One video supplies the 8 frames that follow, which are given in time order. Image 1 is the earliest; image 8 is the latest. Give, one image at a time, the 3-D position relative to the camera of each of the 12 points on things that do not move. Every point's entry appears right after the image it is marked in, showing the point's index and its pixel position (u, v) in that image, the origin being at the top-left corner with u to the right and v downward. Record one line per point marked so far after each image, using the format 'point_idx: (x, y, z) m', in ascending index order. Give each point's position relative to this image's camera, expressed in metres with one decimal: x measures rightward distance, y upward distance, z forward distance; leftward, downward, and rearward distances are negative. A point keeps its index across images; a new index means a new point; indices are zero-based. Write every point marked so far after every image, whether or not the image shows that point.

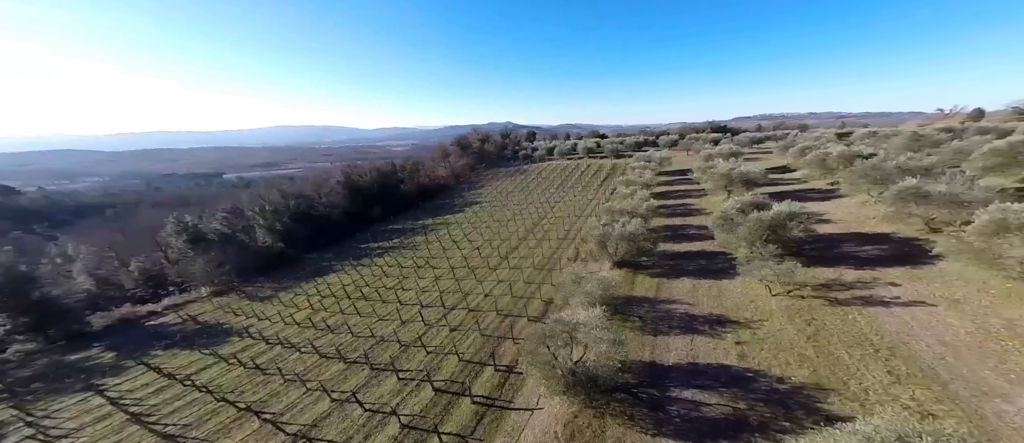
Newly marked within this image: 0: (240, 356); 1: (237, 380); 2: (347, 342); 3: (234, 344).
0: (-14.3, -7.4, +15.4) m
1: (-12.6, -7.6, +13.7) m
2: (-9.4, -6.7, +16.6) m
3: (-14.9, -7.4, +16.3) m
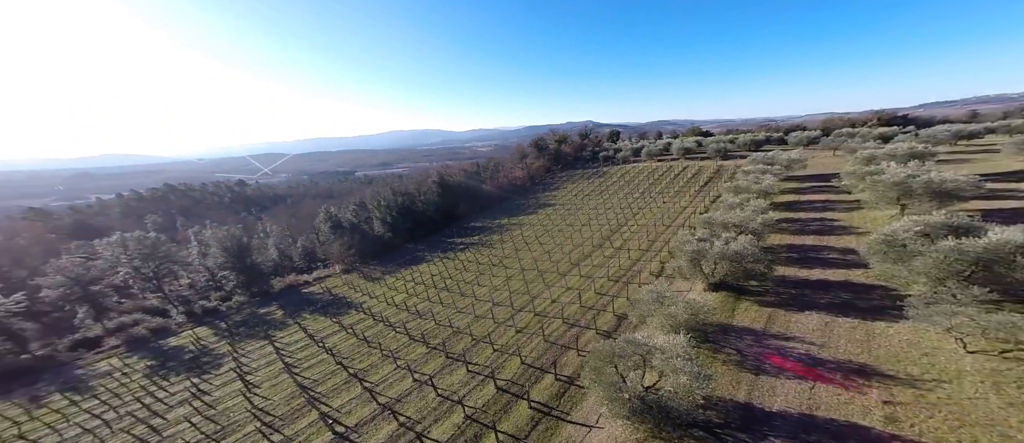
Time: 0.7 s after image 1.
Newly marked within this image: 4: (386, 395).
0: (-10.5, -7.1, +20.0) m
1: (-9.4, -7.4, +17.8) m
2: (-5.4, -6.6, +19.5) m
3: (-10.8, -7.0, +21.1) m
4: (-5.6, -7.9, +14.3) m
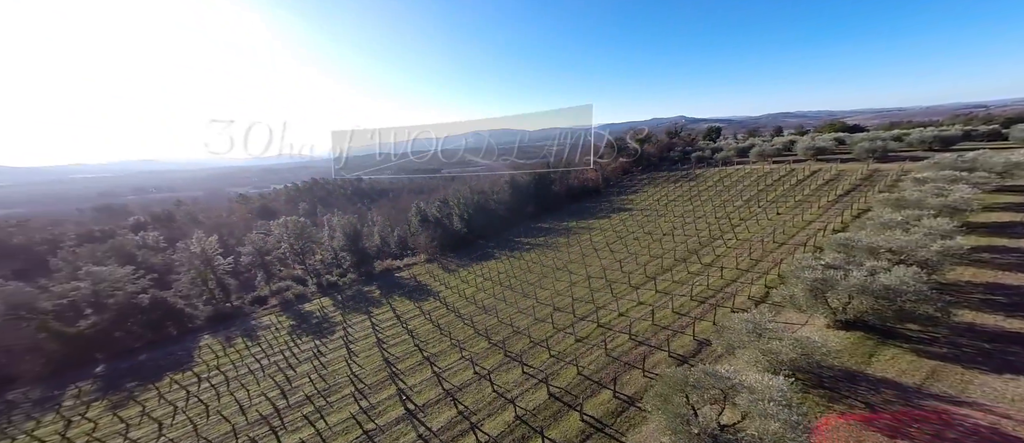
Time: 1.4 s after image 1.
0: (-6.1, -6.7, +22.5) m
1: (-5.6, -7.2, +20.1) m
2: (-1.3, -6.5, +20.6) m
3: (-6.0, -6.6, +23.6) m
4: (-3.1, -7.9, +15.6) m
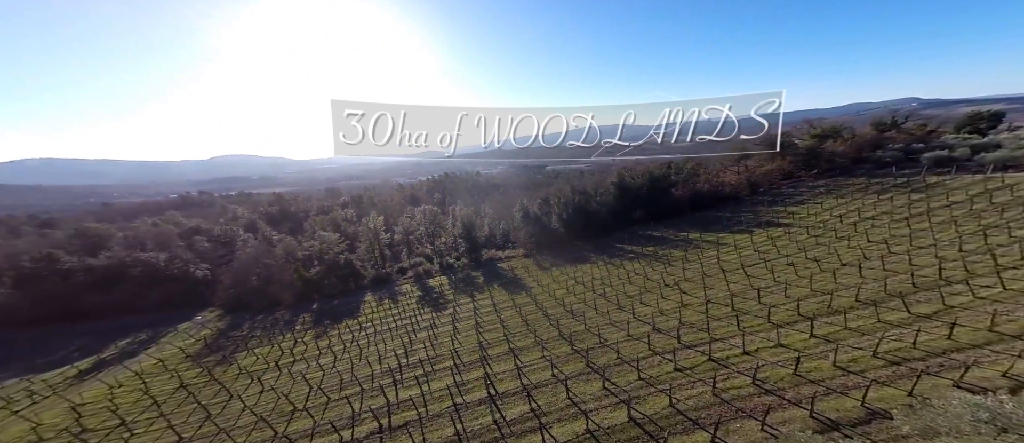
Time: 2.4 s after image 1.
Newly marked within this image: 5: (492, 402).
0: (+0.6, -6.4, +23.4) m
1: (+0.1, -6.9, +21.0) m
2: (+4.4, -6.6, +19.9) m
3: (+1.1, -6.3, +24.4) m
4: (+0.9, -7.7, +15.9) m
5: (-1.0, -8.3, +14.7) m
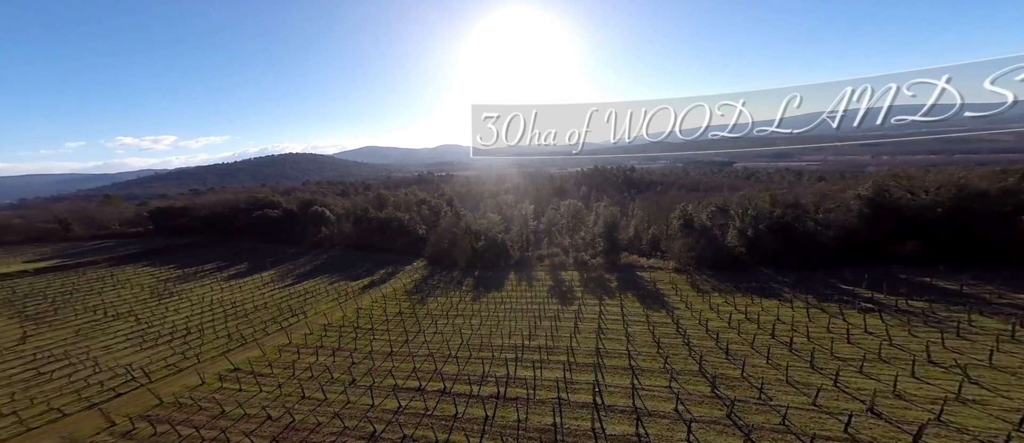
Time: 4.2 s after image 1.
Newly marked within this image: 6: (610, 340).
0: (+9.7, -6.9, +20.6) m
1: (+8.0, -7.3, +18.9) m
2: (+11.0, -7.5, +15.7) m
3: (+10.5, -6.9, +21.3) m
4: (+5.9, -8.1, +14.1) m
5: (+3.6, -8.3, +14.0) m
6: (+6.0, -7.3, +19.4) m
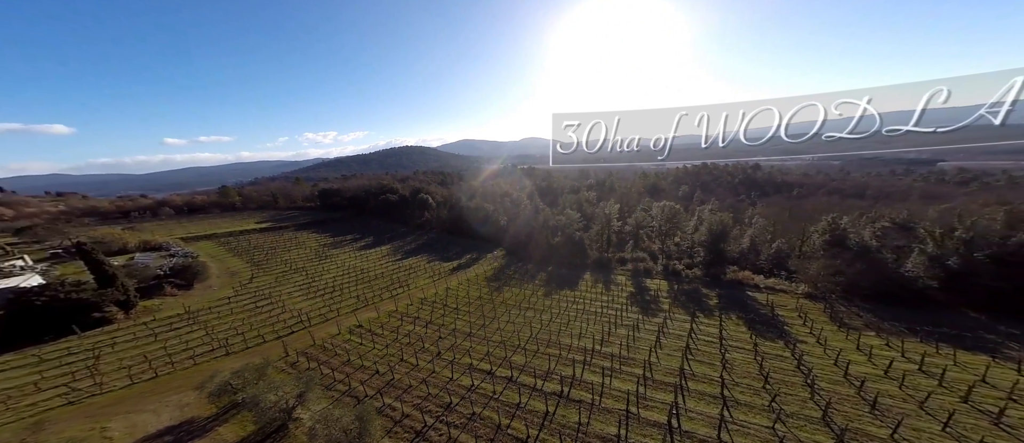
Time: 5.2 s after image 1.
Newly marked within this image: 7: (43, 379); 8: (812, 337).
0: (+14.1, -7.5, +17.0) m
1: (+11.9, -7.8, +15.9) m
2: (+13.7, -8.4, +12.0) m
3: (+15.1, -7.5, +17.3) m
4: (+8.3, -8.6, +12.2) m
5: (+6.1, -8.7, +12.9) m
6: (+10.2, -7.7, +17.1) m
7: (-19.5, -6.7, +12.8) m
8: (+18.8, -7.1, +19.2) m
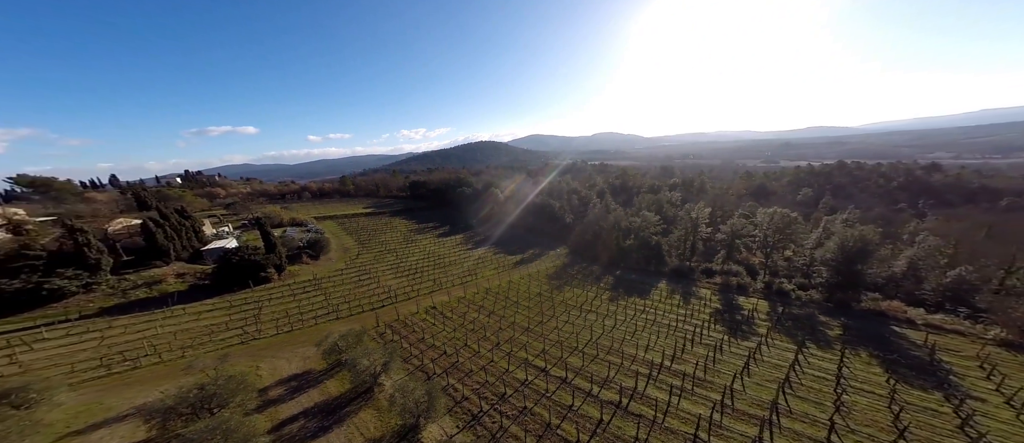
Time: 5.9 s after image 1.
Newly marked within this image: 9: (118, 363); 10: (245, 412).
0: (+16.8, -8.2, +12.8) m
1: (+14.3, -8.4, +12.5) m
2: (+14.8, -9.5, +8.2) m
3: (+17.8, -8.2, +12.8) m
4: (+9.8, -9.3, +10.1) m
5: (+7.9, -9.2, +11.3) m
6: (+13.1, -8.1, +14.0) m
7: (-16.5, -5.8, +18.5) m
8: (+22.0, -7.8, +13.5) m
9: (-18.8, -6.8, +15.1) m
10: (-10.2, -7.3, +12.2) m
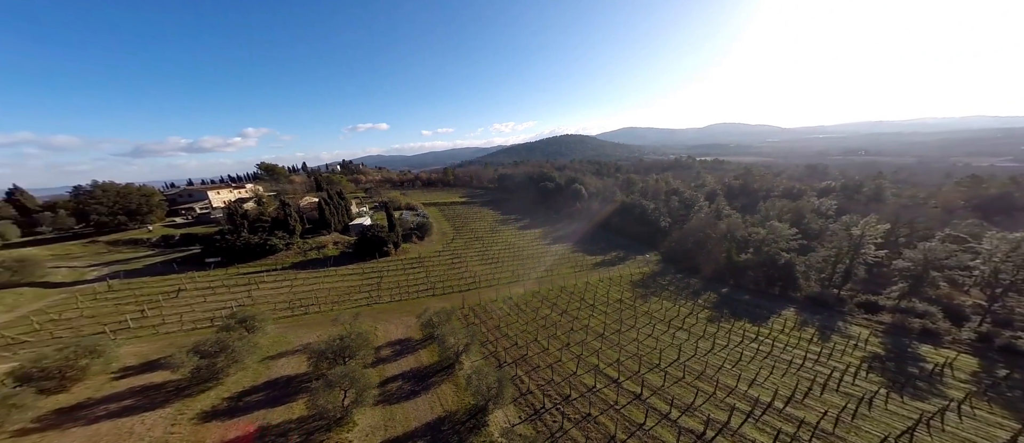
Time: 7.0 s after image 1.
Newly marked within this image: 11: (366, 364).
0: (+18.3, -9.2, +7.0) m
1: (+15.9, -9.3, +7.5) m
2: (+14.9, -10.7, +3.5) m
3: (+19.3, -9.3, +6.6) m
4: (+10.7, -10.2, +6.9) m
5: (+9.4, -9.9, +8.7) m
6: (+15.2, -8.9, +9.4) m
7: (-11.0, -4.7, +23.4) m
8: (+23.4, -9.1, +5.8) m
9: (-14.4, -5.7, +21.1) m
10: (-7.3, -7.0, +15.5) m
11: (-7.3, -7.1, +15.7) m
